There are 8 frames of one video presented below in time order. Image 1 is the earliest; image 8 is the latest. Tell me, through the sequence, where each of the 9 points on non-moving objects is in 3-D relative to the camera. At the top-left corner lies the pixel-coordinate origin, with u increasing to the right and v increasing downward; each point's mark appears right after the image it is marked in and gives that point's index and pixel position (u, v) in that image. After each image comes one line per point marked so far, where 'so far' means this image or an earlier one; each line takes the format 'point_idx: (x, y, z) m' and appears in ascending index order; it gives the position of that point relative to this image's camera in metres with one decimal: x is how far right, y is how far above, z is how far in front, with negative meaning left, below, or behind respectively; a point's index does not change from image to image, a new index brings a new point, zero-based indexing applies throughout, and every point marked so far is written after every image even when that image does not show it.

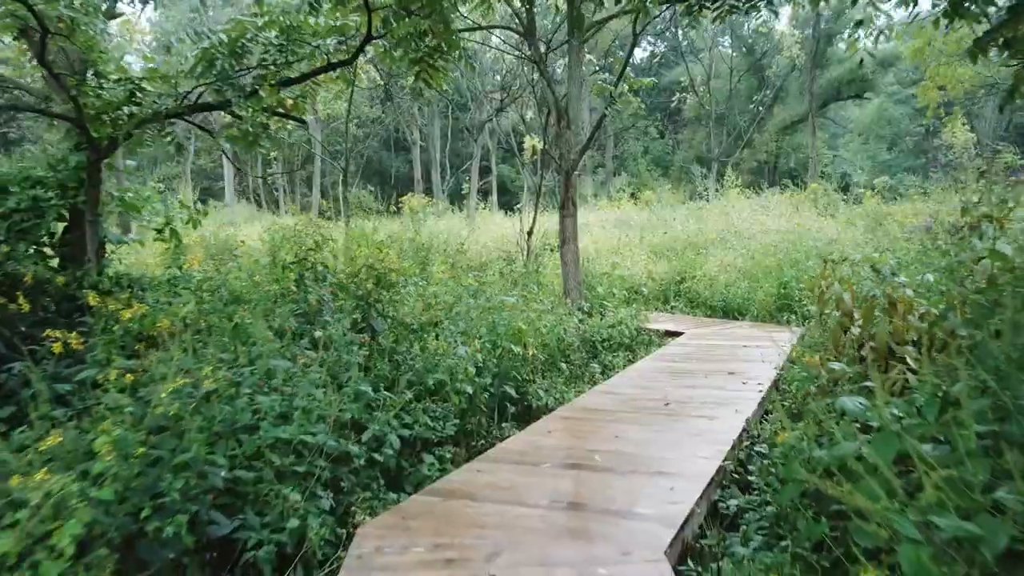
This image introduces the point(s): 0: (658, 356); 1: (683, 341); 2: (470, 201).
0: (+0.9, -0.4, +5.6) m
1: (+1.3, -0.4, +6.4) m
2: (-0.7, +1.5, +15.2) m
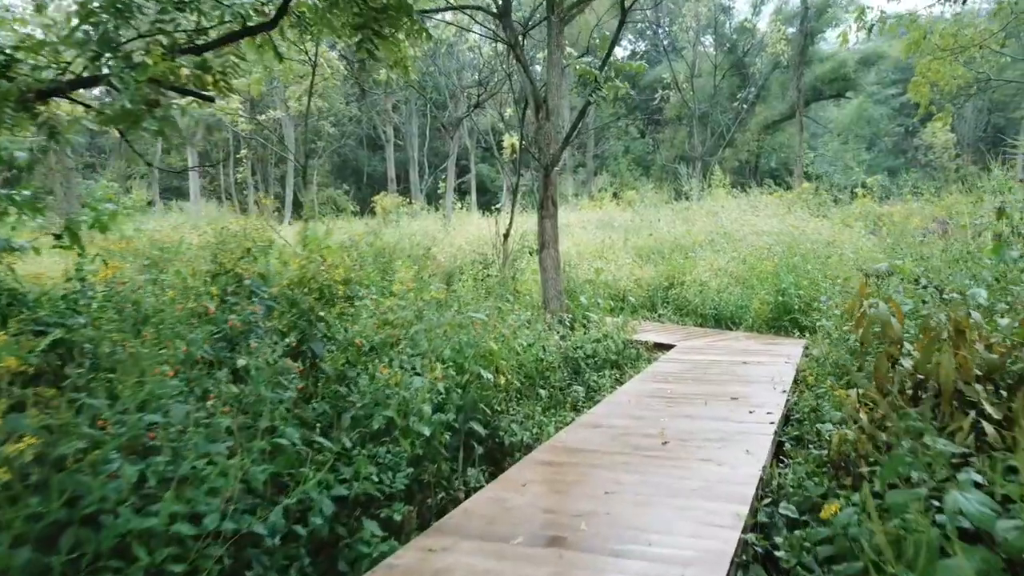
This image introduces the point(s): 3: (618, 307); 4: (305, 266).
0: (+0.8, -0.5, +4.9) m
1: (+1.1, -0.4, +5.8) m
2: (-1.1, +1.4, +14.5) m
3: (+0.9, -0.2, +7.6) m
4: (-1.0, +0.1, +4.0) m
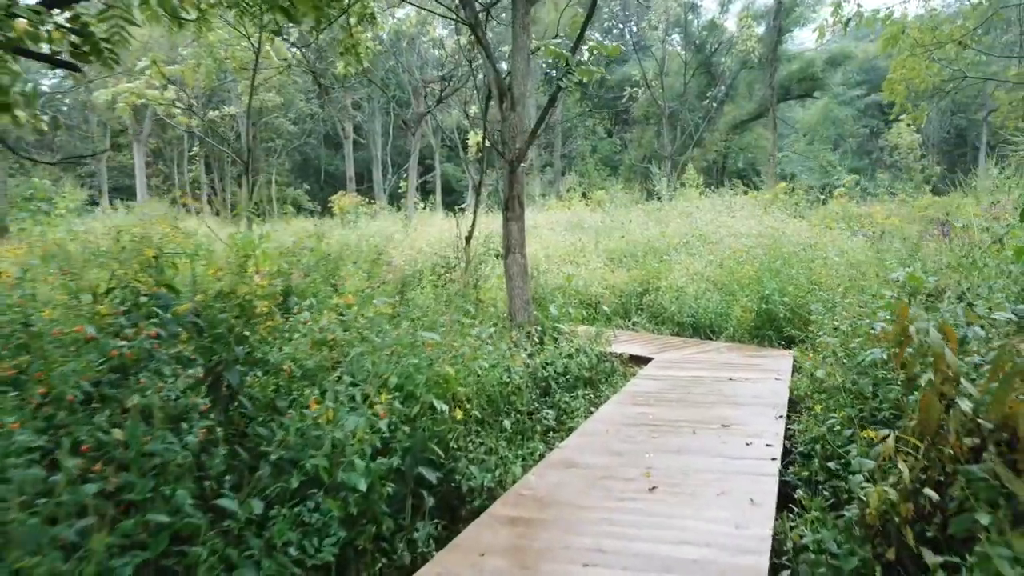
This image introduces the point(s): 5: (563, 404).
0: (+0.6, -0.5, +4.4) m
1: (+0.8, -0.5, +5.3) m
2: (-1.7, +1.4, +13.9) m
3: (+0.6, -0.2, +7.1) m
4: (-1.1, +0.1, +3.4) m
5: (+0.3, -0.6, +4.4) m
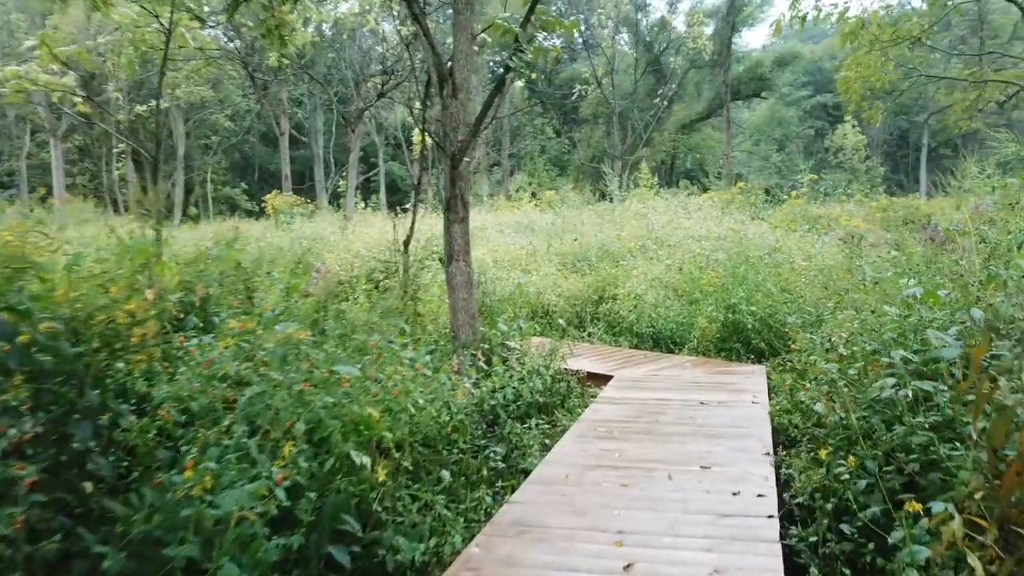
0: (+0.3, -0.6, +3.8) m
1: (+0.5, -0.5, +4.7) m
2: (-2.5, +1.3, +13.1) m
3: (+0.2, -0.3, +6.5) m
4: (-1.3, 0.0, +2.7) m
5: (0.0, -0.7, +3.8) m
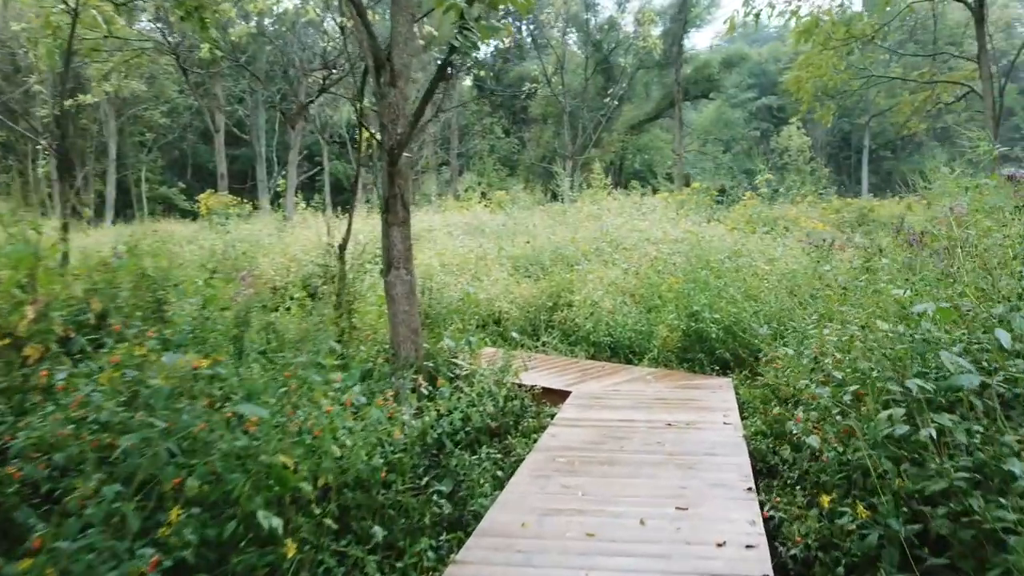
0: (+0.1, -0.7, +3.4) m
1: (+0.3, -0.6, +4.3) m
2: (-3.3, +1.3, +12.5) m
3: (-0.1, -0.3, +6.0) m
4: (-1.4, -0.1, +2.2) m
5: (-0.2, -0.7, +3.3) m
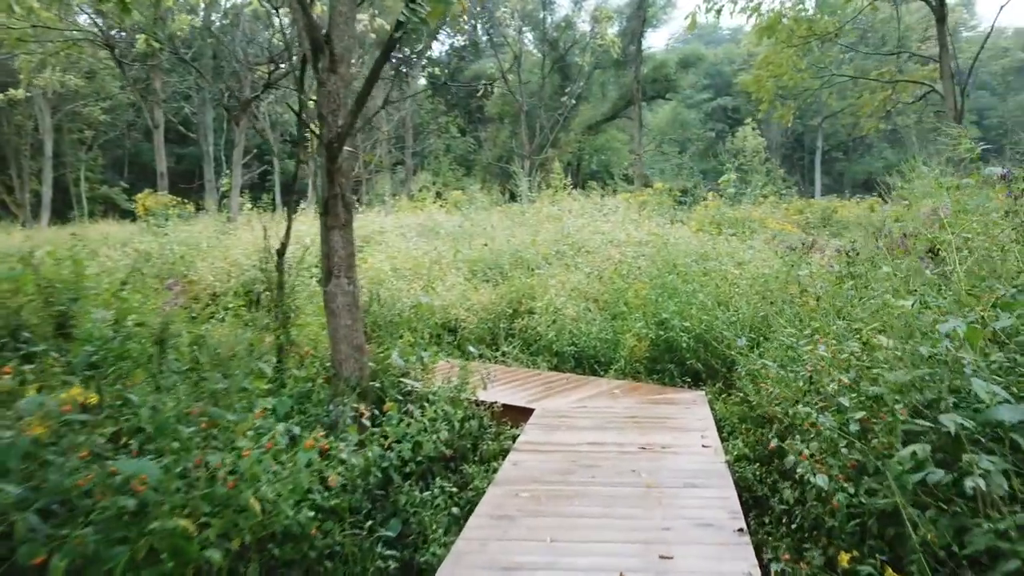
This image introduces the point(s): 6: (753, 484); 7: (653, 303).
0: (0.0, -0.7, +3.0) m
1: (+0.1, -0.6, +3.9) m
2: (-3.9, +1.2, +11.9) m
3: (-0.4, -0.4, +5.6) m
4: (-1.5, -0.1, +1.7) m
5: (-0.3, -0.7, +2.9) m
6: (+0.9, -0.7, +3.1) m
7: (+0.9, -0.1, +5.6) m
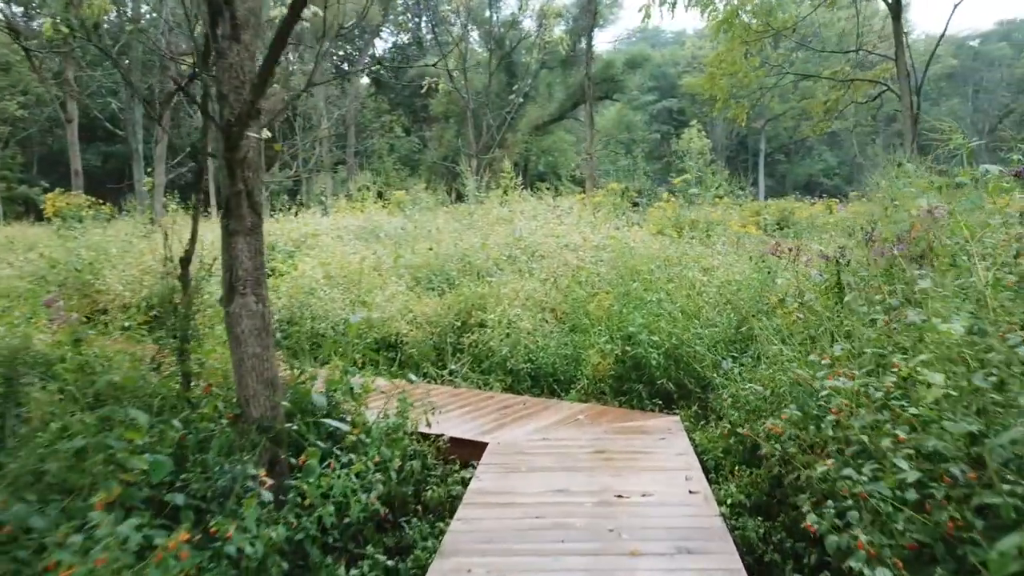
0: (-0.2, -0.8, +2.4) m
1: (-0.1, -0.7, +3.3) m
2: (-4.6, +1.1, +11.1) m
3: (-0.7, -0.4, +5.0) m
4: (-1.6, -0.2, +1.0) m
5: (-0.5, -0.8, +2.2) m
6: (+0.7, -0.7, +2.5) m
7: (+0.6, -0.2, +5.0) m
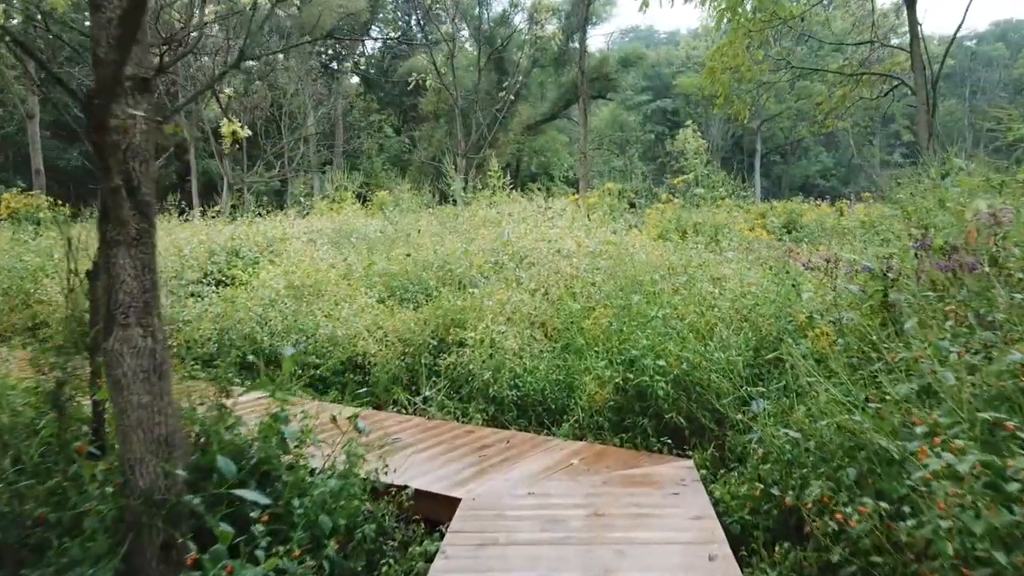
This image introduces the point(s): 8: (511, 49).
0: (-0.2, -0.8, +1.7) m
1: (-0.2, -0.8, +2.6) m
2: (-4.7, +1.0, +10.4) m
3: (-0.8, -0.5, +4.3) m
4: (-1.6, -0.2, +0.3) m
5: (-0.5, -0.9, +1.6) m
6: (+0.7, -0.8, +1.9) m
7: (+0.5, -0.2, +4.4) m
8: (0.0, +5.4, +19.1) m
